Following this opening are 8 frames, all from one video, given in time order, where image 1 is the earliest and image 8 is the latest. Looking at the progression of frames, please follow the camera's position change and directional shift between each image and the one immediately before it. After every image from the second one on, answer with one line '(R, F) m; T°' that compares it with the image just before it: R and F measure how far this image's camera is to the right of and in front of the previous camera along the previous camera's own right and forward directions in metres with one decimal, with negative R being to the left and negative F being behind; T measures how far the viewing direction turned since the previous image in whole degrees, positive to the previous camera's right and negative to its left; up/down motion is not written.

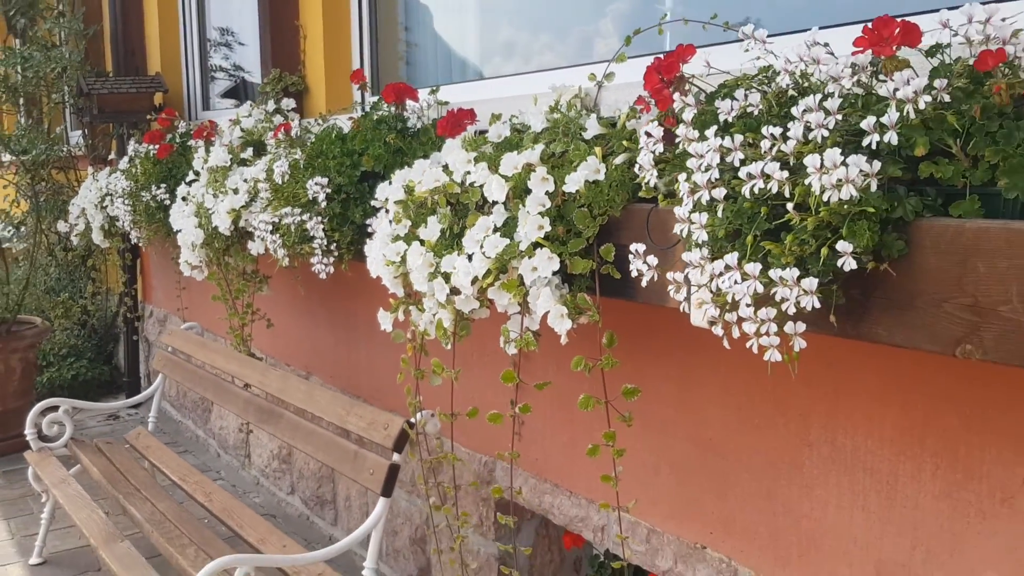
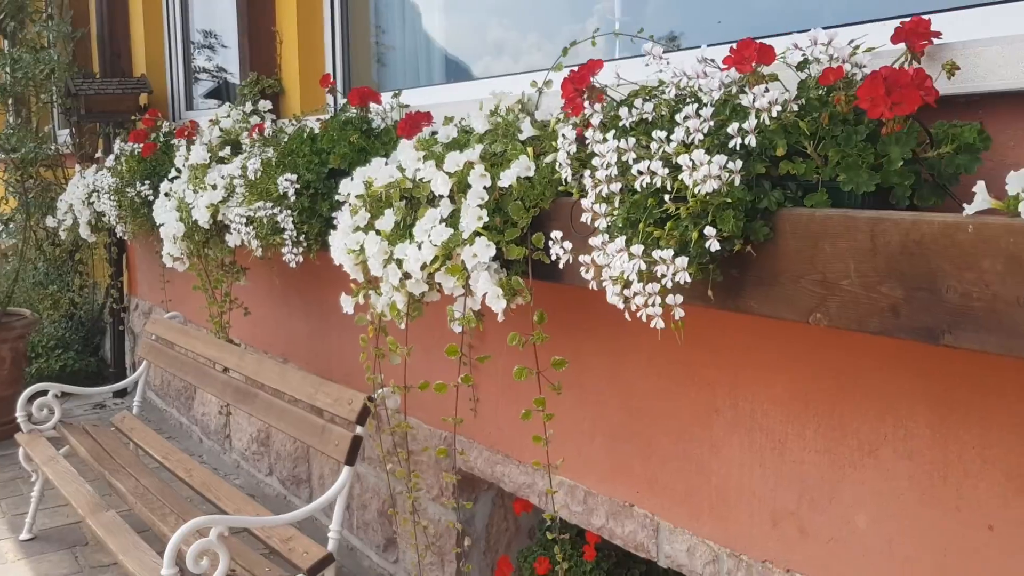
(+0.1, -0.2) m; +1°
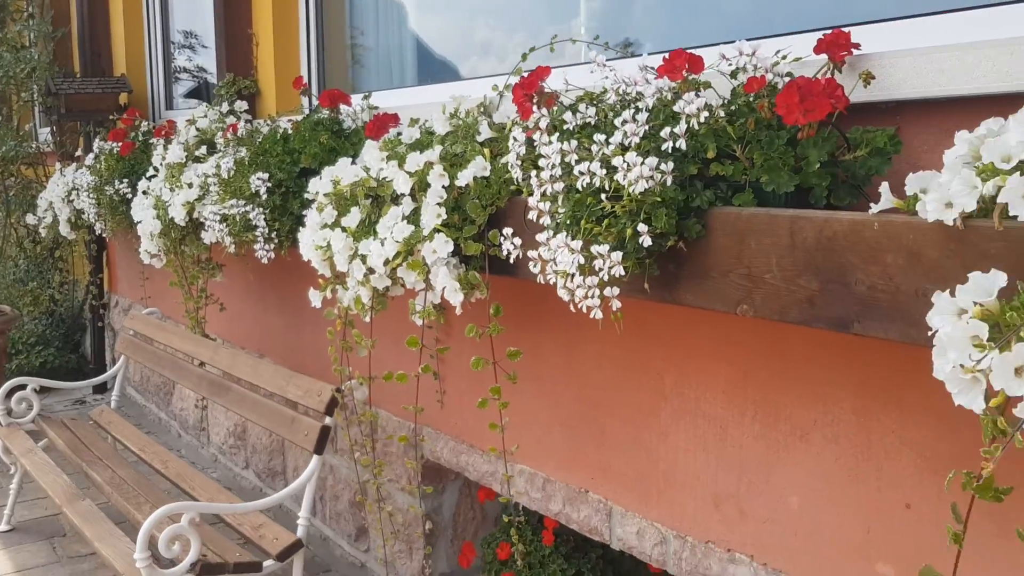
(+0.1, -0.1) m; +1°
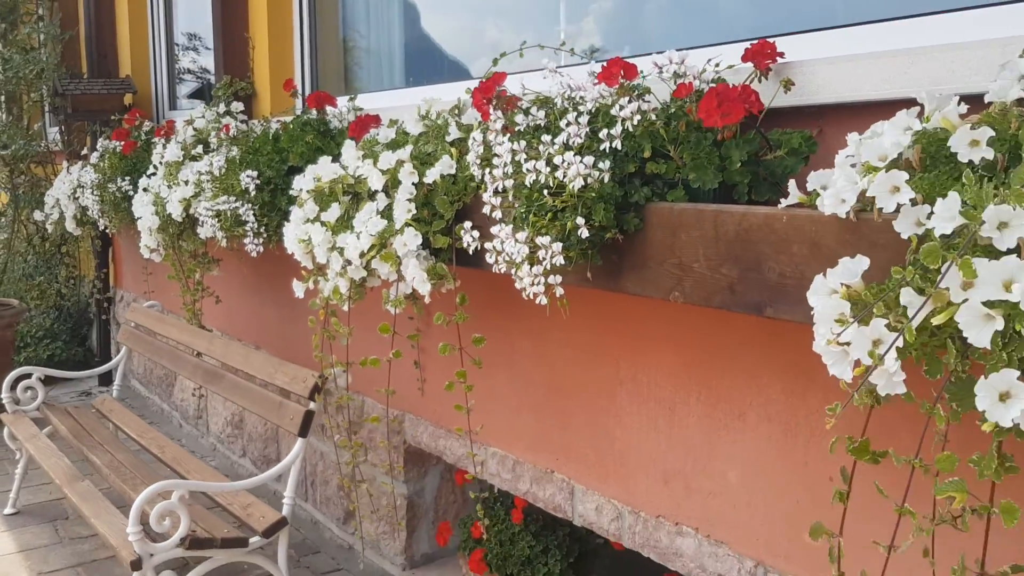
(+0.1, -0.1) m; -1°
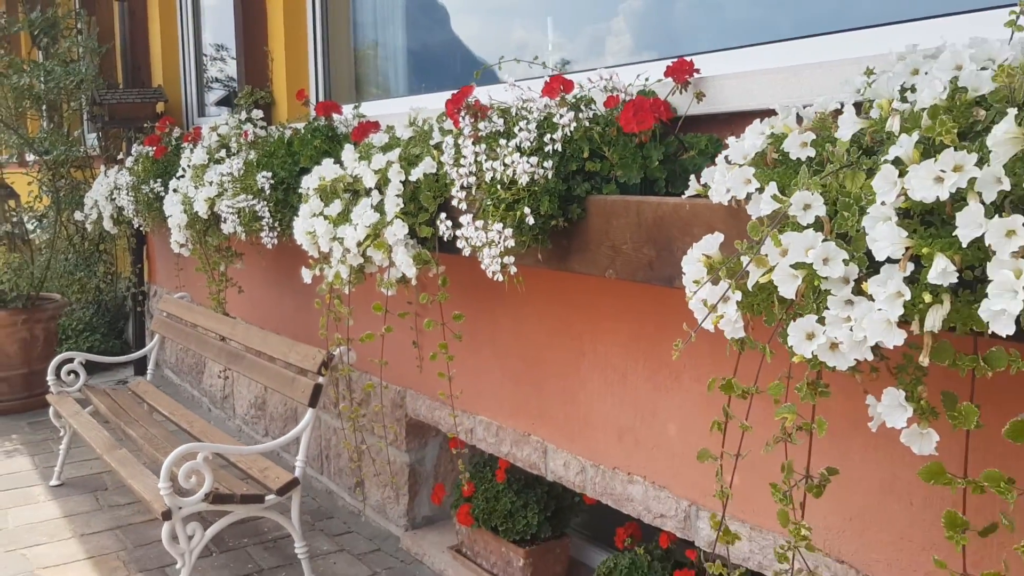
(+0.1, -0.3) m; -2°
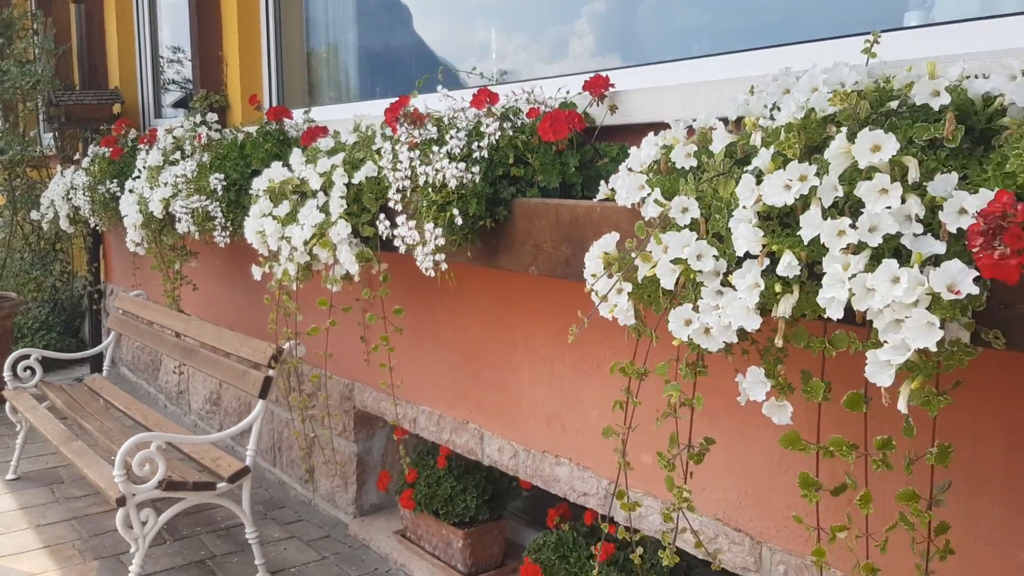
(+0.1, -0.2) m; +2°
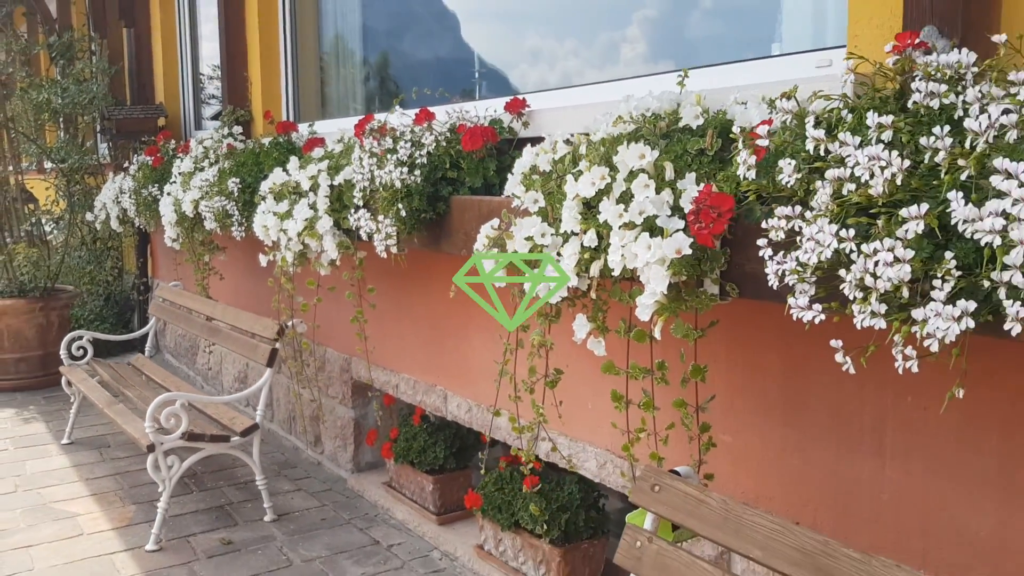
(+0.3, -0.5) m; -3°
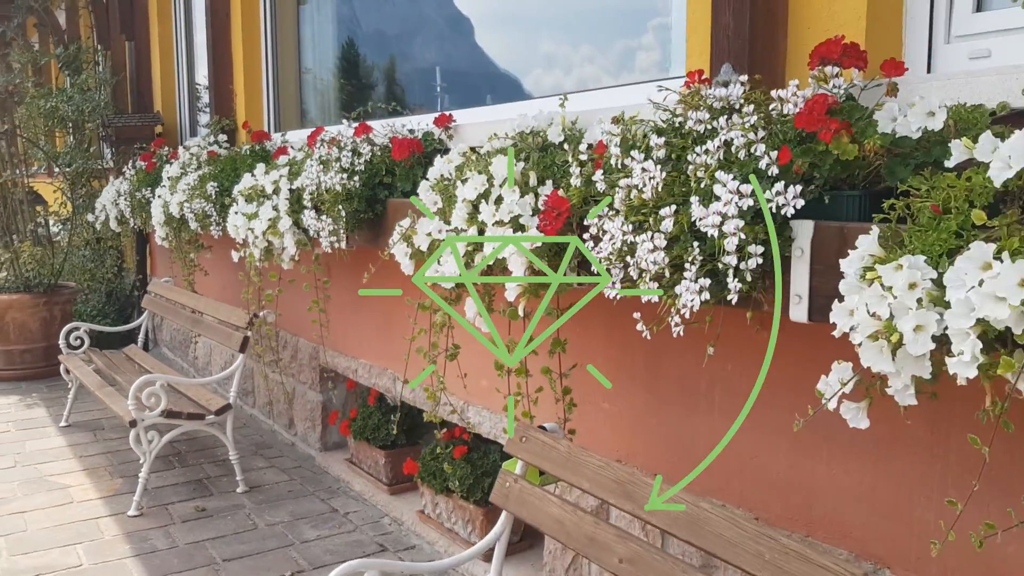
(+0.3, -0.4) m; -1°
